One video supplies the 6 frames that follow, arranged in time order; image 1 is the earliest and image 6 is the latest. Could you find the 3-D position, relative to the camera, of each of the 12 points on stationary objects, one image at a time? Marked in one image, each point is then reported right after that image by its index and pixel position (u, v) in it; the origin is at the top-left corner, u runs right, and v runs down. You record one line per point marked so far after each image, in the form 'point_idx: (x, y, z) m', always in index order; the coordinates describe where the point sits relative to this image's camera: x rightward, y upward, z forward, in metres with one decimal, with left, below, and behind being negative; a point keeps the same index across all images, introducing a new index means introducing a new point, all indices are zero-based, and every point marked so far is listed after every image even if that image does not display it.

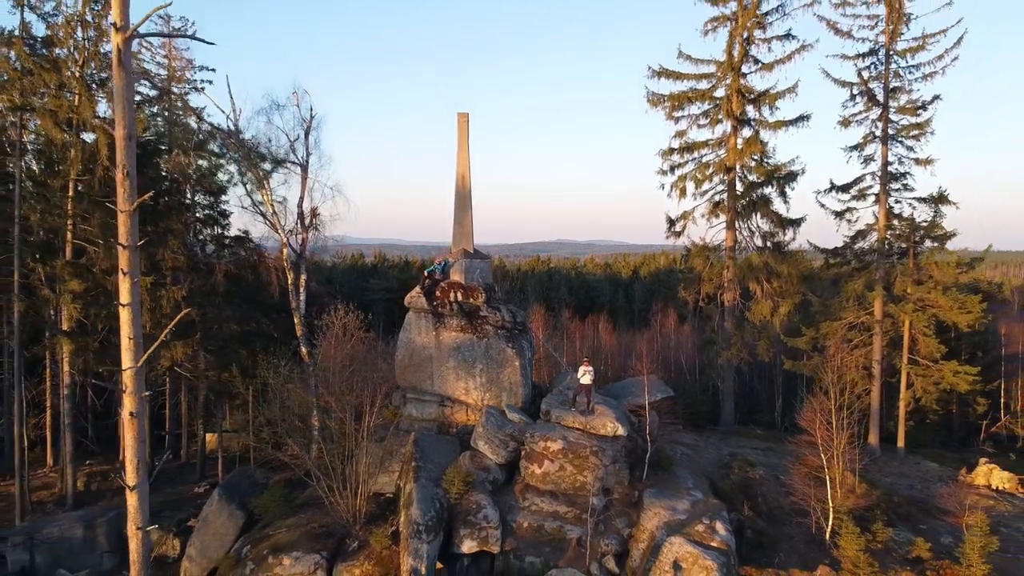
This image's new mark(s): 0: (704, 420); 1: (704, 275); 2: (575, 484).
0: (+5.9, -4.1, +19.6) m
1: (+5.8, +0.4, +19.2) m
2: (+1.2, -3.7, +12.1) m
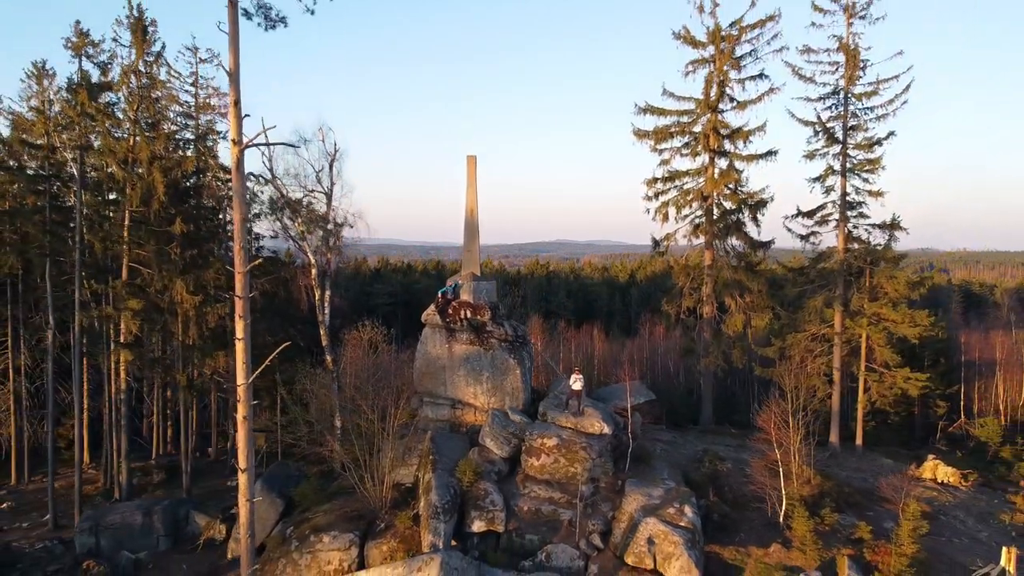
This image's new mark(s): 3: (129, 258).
0: (+5.9, -4.6, +21.8) m
1: (+5.8, -0.1, +21.4) m
2: (+1.2, -4.2, +14.3) m
3: (-10.5, +0.8, +17.5) m
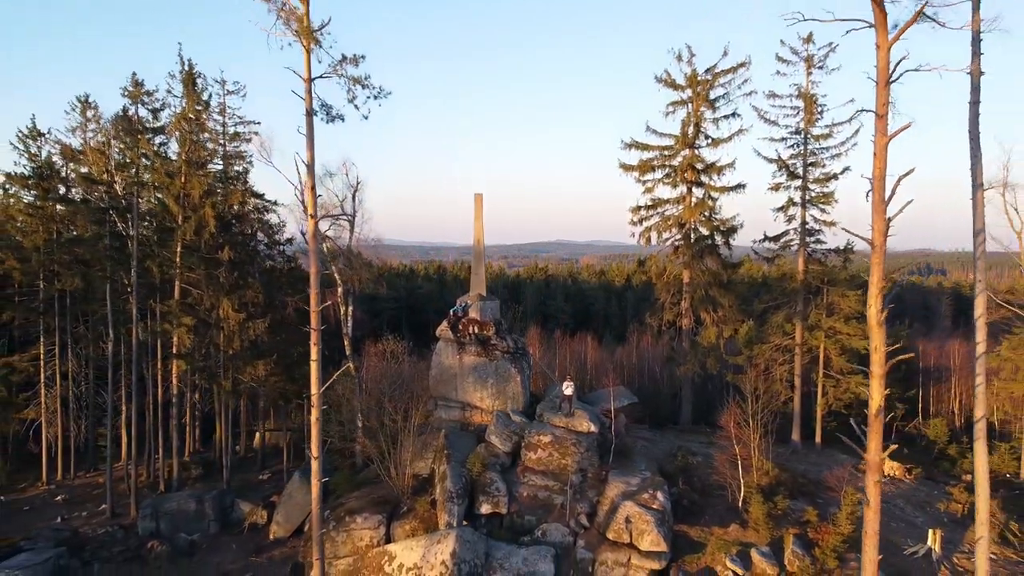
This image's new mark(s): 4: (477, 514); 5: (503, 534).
0: (+6.0, -5.1, +24.5) m
1: (+5.9, -0.6, +24.1) m
2: (+1.3, -4.7, +17.0) m
3: (-10.5, +0.3, +20.1) m
4: (-0.9, -5.7, +16.0) m
5: (-0.2, -6.1, +15.7) m
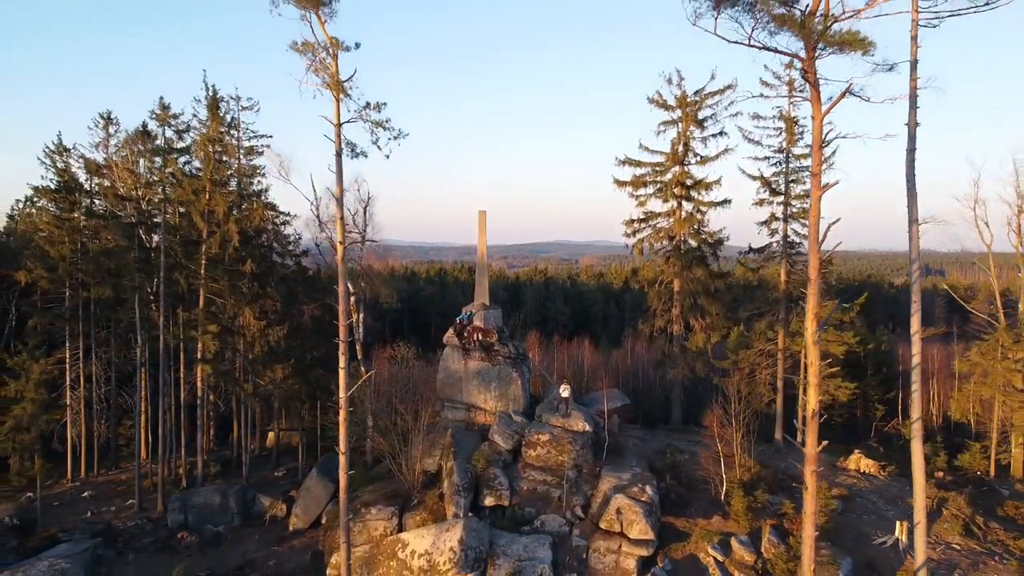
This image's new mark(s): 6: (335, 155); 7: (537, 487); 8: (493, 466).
0: (+6.0, -5.5, +26.1) m
1: (+5.9, -1.0, +25.6) m
2: (+1.3, -5.1, +18.5) m
3: (-10.4, -0.1, +21.7) m
4: (-0.8, -6.0, +17.5) m
5: (-0.2, -6.4, +17.2) m
6: (-3.4, +2.5, +12.0) m
7: (+0.7, -5.6, +17.9) m
8: (-0.5, -5.1, +18.3) m
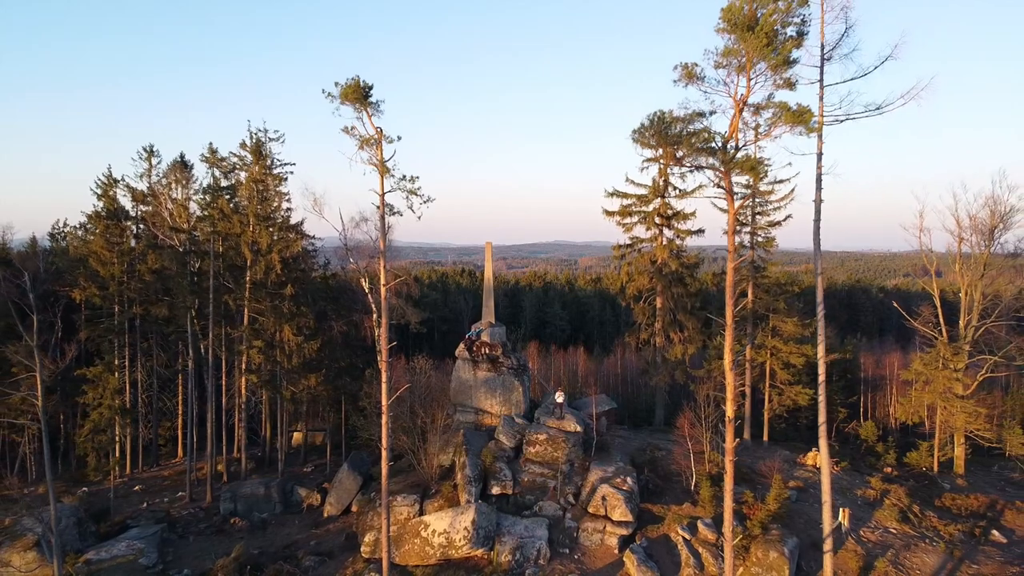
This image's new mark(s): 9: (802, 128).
0: (+6.1, -6.3, +29.5) m
1: (+6.0, -1.8, +29.1) m
2: (+1.4, -5.9, +21.9) m
3: (-10.3, -0.9, +25.1) m
4: (-0.8, -6.8, +20.9) m
5: (-0.1, -7.2, +20.7) m
6: (-3.3, +1.7, +15.4) m
7: (+0.8, -6.4, +21.4) m
8: (-0.5, -5.9, +21.7) m
9: (+5.2, +2.8, +11.7) m
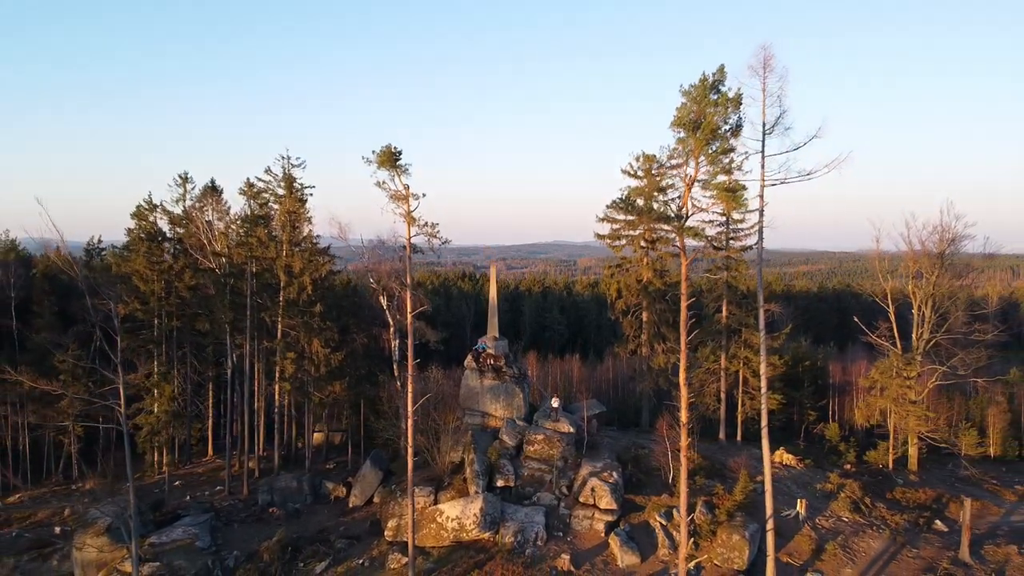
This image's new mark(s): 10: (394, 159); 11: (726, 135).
0: (+6.1, -7.1, +32.9) m
1: (+6.1, -2.6, +32.5) m
2: (+1.5, -6.7, +25.4) m
3: (-10.3, -1.7, +28.5) m
4: (-0.7, -7.6, +24.3) m
5: (0.0, -8.0, +24.1) m
6: (-3.2, +0.9, +18.9) m
7: (+0.9, -7.2, +24.8) m
8: (-0.4, -6.7, +25.1) m
9: (+5.3, +2.0, +15.1) m
10: (-3.4, +3.7, +18.1) m
11: (+4.9, +3.5, +14.5) m
